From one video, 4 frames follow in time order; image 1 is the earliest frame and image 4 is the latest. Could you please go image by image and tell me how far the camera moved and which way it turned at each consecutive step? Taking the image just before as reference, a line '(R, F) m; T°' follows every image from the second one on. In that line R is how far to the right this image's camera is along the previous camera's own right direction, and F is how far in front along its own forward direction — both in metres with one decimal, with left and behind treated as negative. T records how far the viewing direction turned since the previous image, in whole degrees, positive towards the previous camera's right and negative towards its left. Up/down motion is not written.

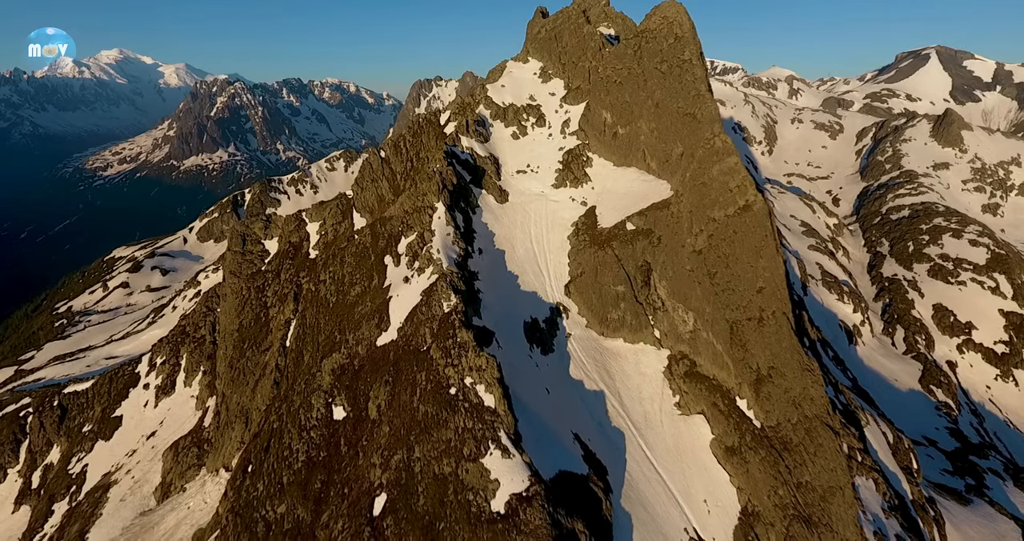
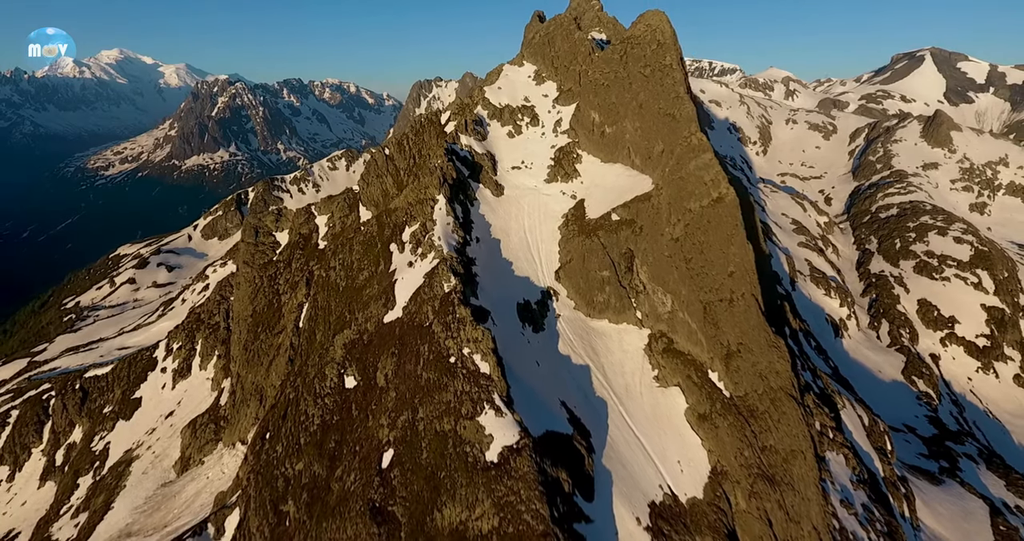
(+3.6, -28.7) m; 0°
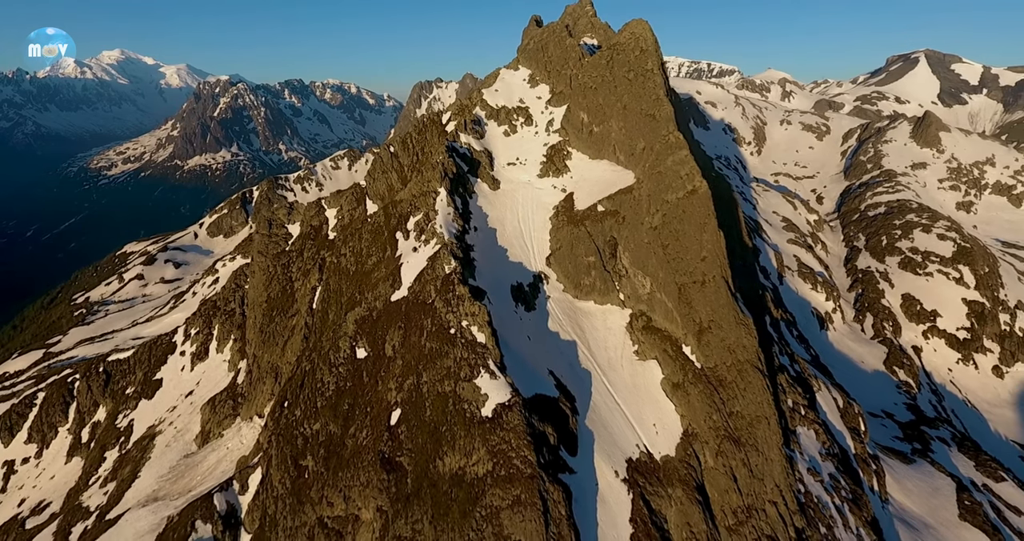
(+4.1, -33.1) m; 0°
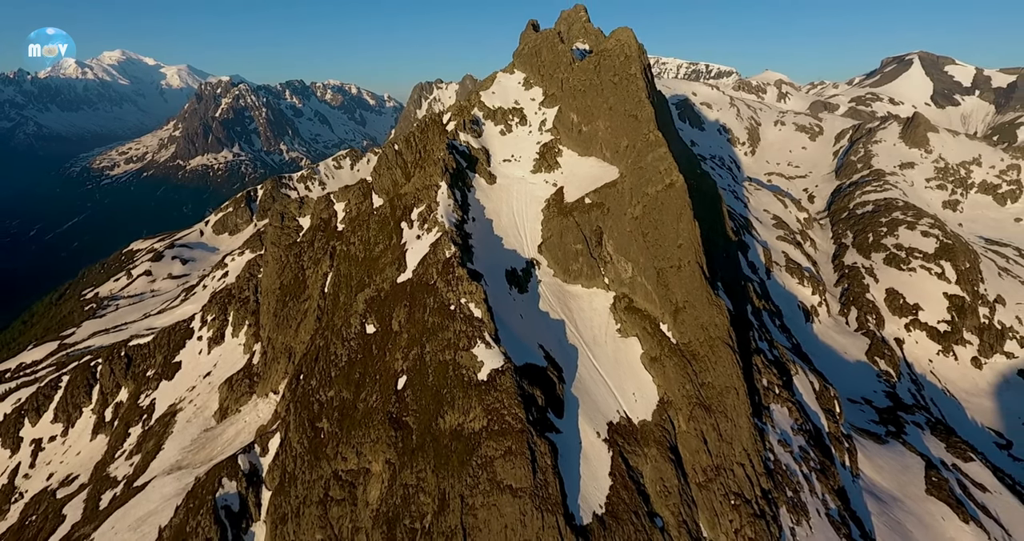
(+4.5, -35.0) m; 0°
